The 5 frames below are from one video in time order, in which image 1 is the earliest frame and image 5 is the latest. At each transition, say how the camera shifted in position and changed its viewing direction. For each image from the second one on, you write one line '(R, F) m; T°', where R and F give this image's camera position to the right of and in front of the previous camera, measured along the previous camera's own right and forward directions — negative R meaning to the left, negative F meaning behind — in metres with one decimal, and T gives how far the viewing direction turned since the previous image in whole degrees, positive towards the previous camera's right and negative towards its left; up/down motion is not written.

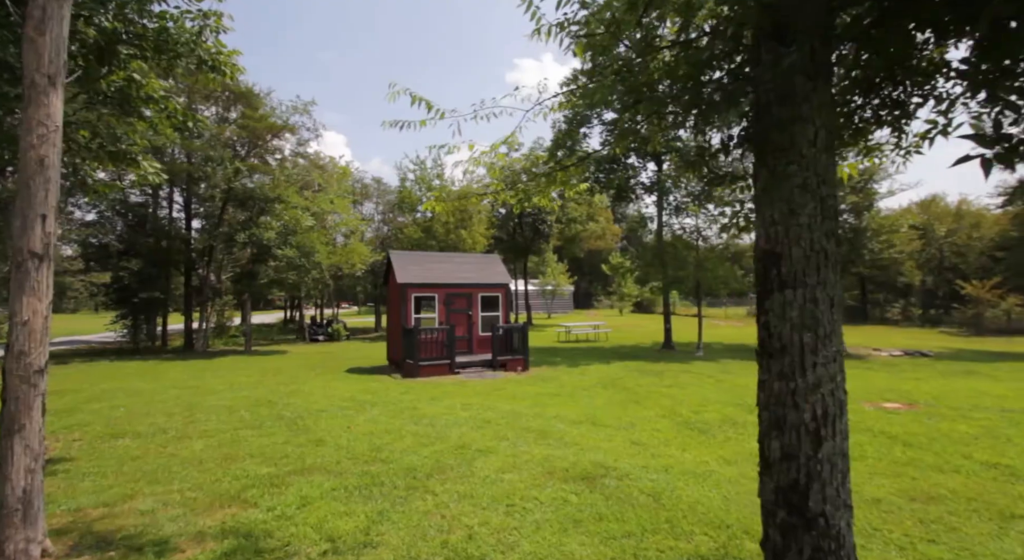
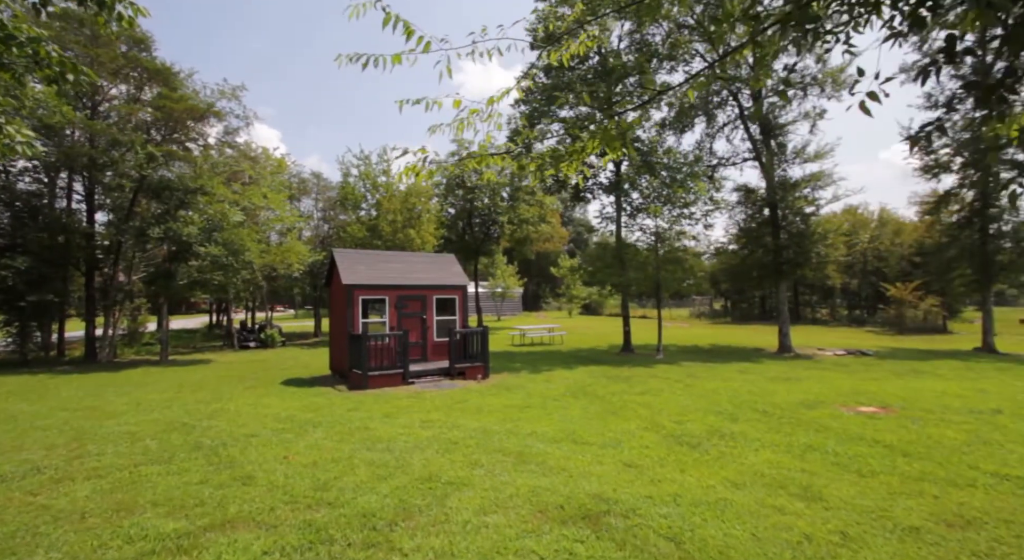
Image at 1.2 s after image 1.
(-0.3, +1.0) m; +6°
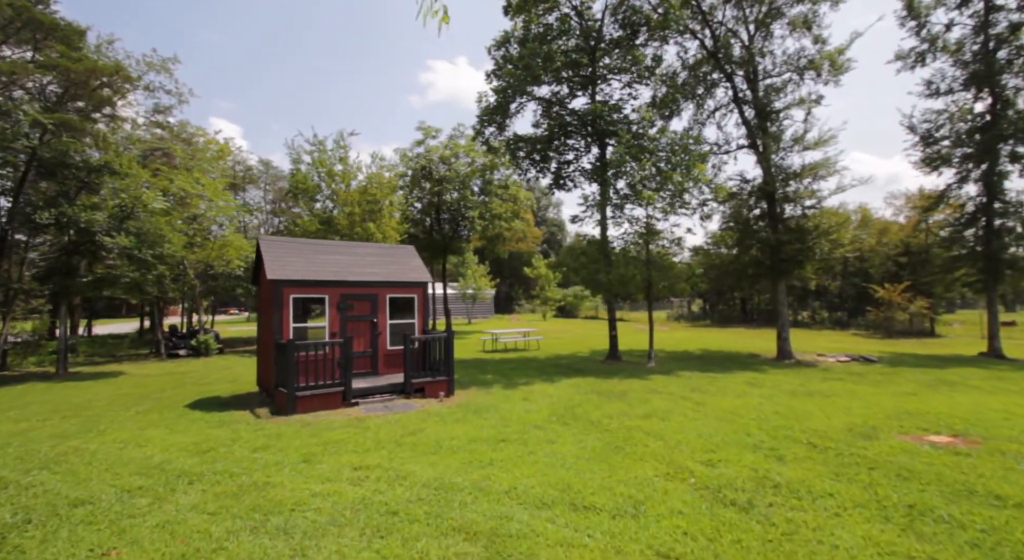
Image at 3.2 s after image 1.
(0.0, +2.1) m; +3°
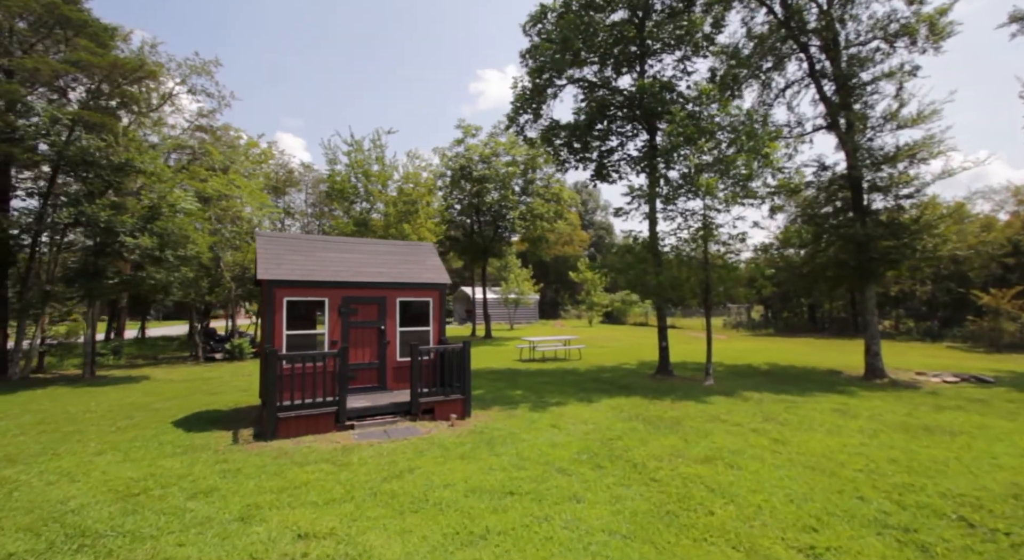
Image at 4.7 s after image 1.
(+0.3, +1.6) m; -6°
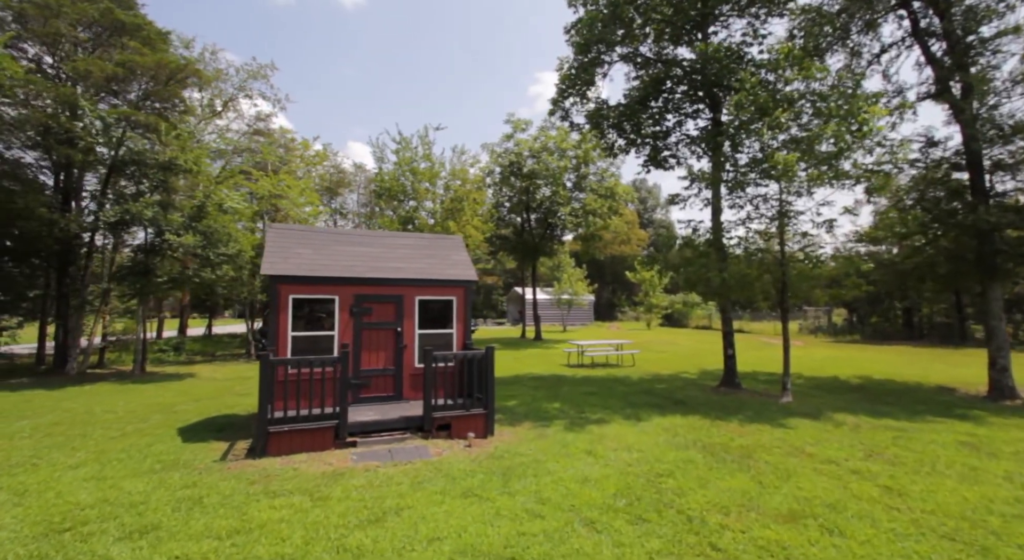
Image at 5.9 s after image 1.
(+0.4, +1.3) m; -7°
